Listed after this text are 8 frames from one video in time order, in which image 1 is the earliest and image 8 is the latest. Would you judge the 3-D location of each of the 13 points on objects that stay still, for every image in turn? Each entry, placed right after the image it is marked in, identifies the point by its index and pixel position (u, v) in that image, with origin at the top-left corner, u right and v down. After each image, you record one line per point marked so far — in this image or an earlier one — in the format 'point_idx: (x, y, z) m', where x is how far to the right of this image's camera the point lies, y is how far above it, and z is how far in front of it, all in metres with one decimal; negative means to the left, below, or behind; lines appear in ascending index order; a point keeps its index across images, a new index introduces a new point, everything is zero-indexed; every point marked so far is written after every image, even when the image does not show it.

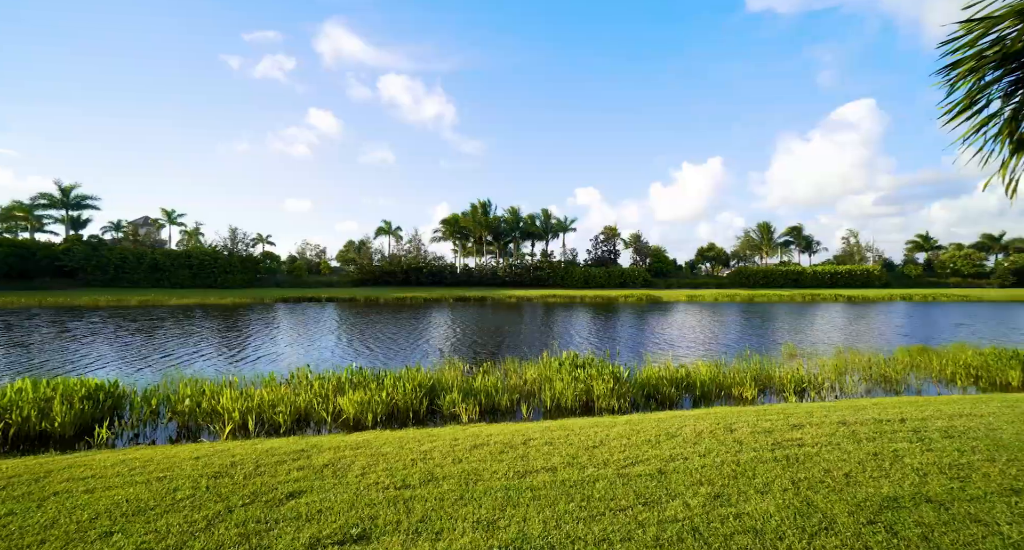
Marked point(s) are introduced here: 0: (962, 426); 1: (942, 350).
0: (+6.8, -2.3, +7.5) m
1: (+12.1, -2.1, +14.0) m
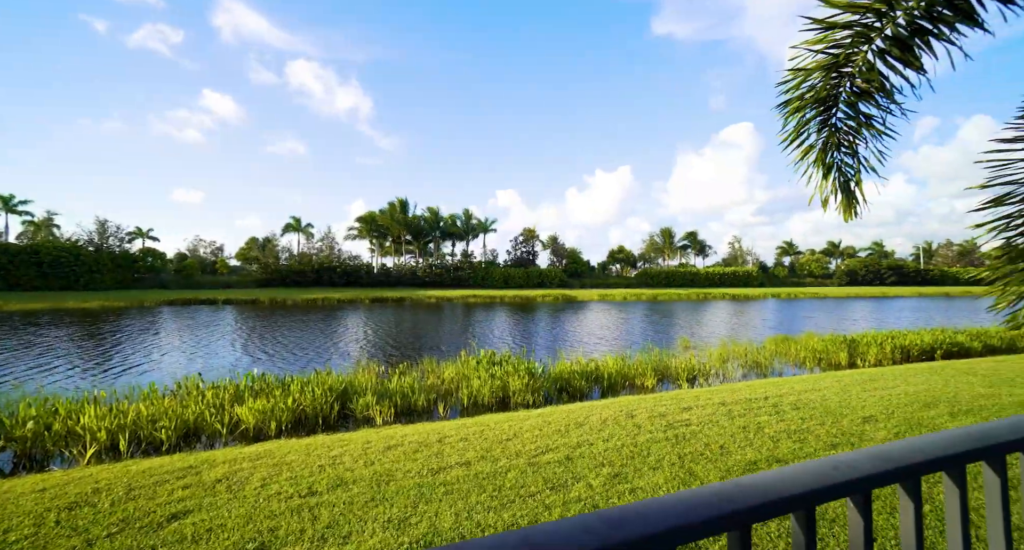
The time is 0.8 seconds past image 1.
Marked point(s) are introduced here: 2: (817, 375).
0: (+5.4, -2.3, +9.2) m
1: (+9.5, -2.1, +16.5) m
2: (+7.2, -2.3, +11.8) m
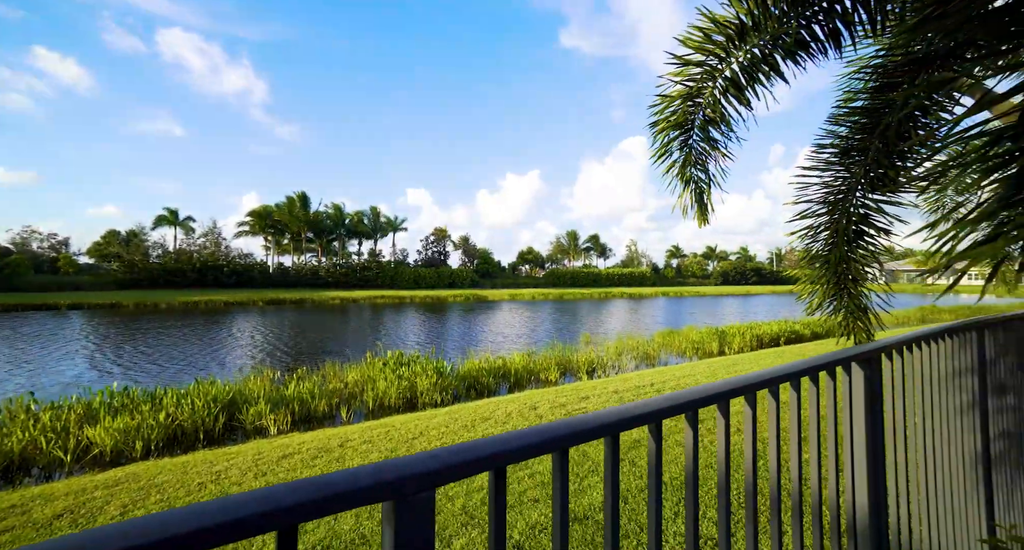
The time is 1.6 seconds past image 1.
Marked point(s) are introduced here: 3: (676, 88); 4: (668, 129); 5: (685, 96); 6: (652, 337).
0: (+3.5, -2.3, +10.4) m
1: (+6.3, -2.1, +18.3) m
2: (+4.8, -2.3, +13.3) m
3: (+1.3, +1.4, +3.7) m
4: (+1.2, +1.1, +3.7) m
5: (+1.3, +1.3, +3.6) m
6: (+5.5, -2.5, +19.7) m
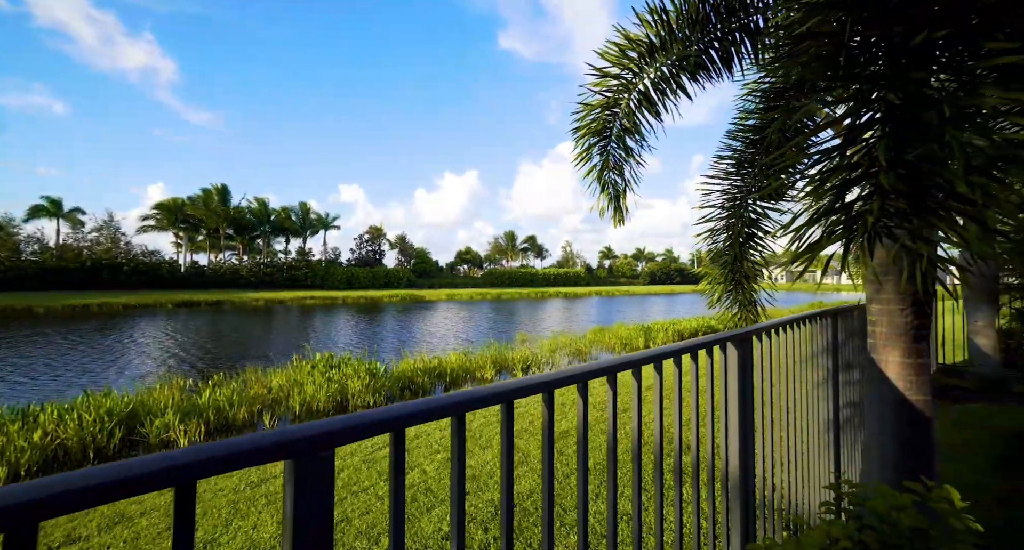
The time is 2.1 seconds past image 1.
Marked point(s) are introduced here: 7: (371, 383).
0: (+2.1, -2.2, +11.0) m
1: (+3.8, -2.1, +19.2) m
2: (+3.0, -2.3, +14.0) m
3: (+0.7, +1.4, +4.1) m
4: (+0.6, +1.1, +4.0) m
5: (+0.7, +1.4, +3.9) m
6: (+2.9, -2.4, +20.4) m
7: (-3.0, -2.2, +10.6) m
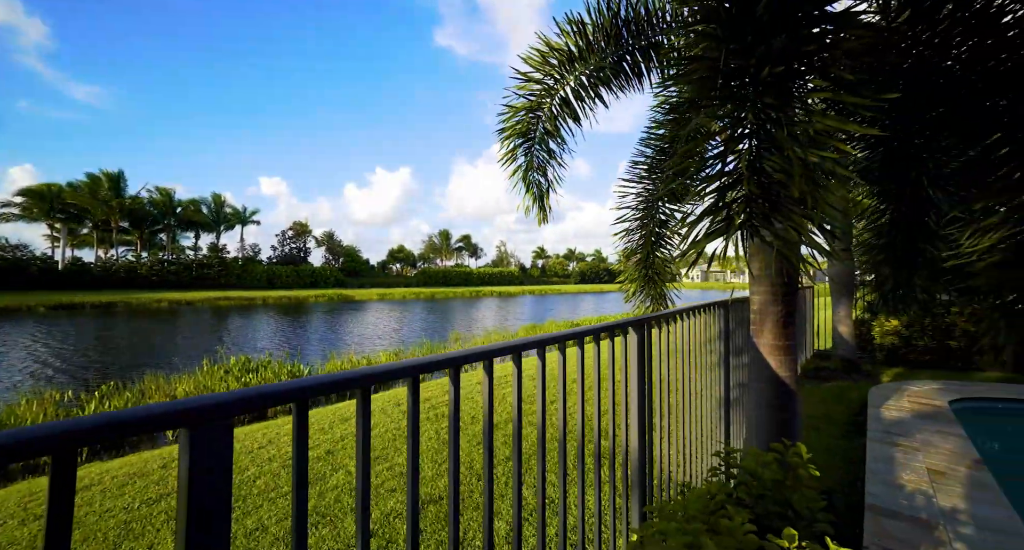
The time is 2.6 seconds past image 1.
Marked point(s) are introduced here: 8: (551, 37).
0: (+0.5, -2.2, +11.3) m
1: (+1.2, -2.0, +19.7) m
2: (+1.1, -2.3, +14.5) m
3: (+0.1, +1.5, +4.3) m
4: (0.0, +1.2, +4.3) m
5: (+0.1, +1.4, +4.1) m
6: (+0.1, -2.4, +20.8) m
7: (-4.5, -2.1, +10.3) m
8: (+0.3, +1.9, +4.1) m
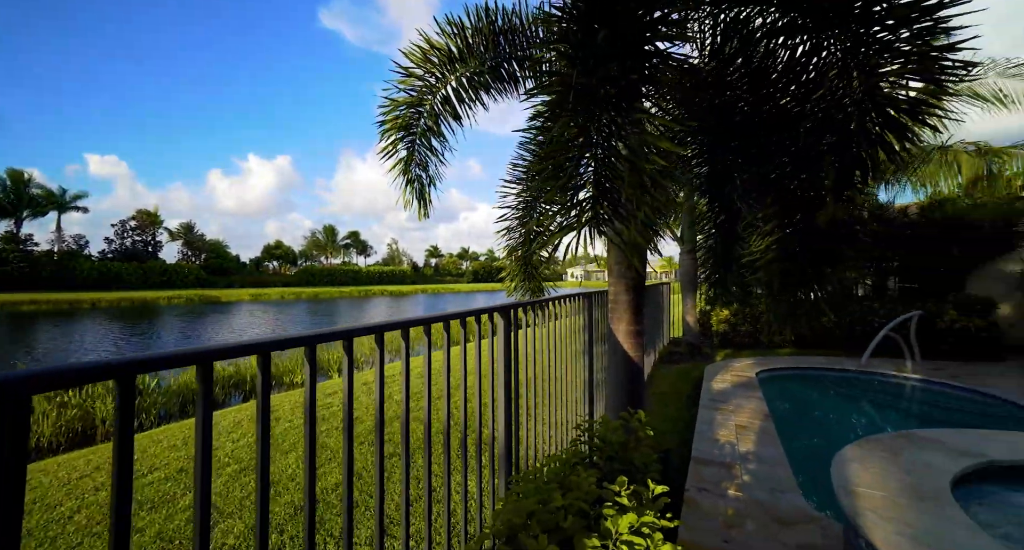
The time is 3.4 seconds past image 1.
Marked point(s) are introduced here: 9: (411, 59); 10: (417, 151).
0: (-2.0, -2.1, +11.4) m
1: (-3.1, -2.0, +19.7) m
2: (-2.1, -2.2, +14.5) m
3: (-0.9, +1.5, +4.4) m
4: (-1.0, +1.2, +4.3) m
5: (-0.8, +1.5, +4.2) m
6: (-4.4, -2.3, +20.5) m
7: (-6.7, -2.0, +9.2) m
8: (-0.6, +2.0, +4.2) m
9: (-0.8, +1.8, +4.2) m
10: (-0.8, +1.1, +4.5) m
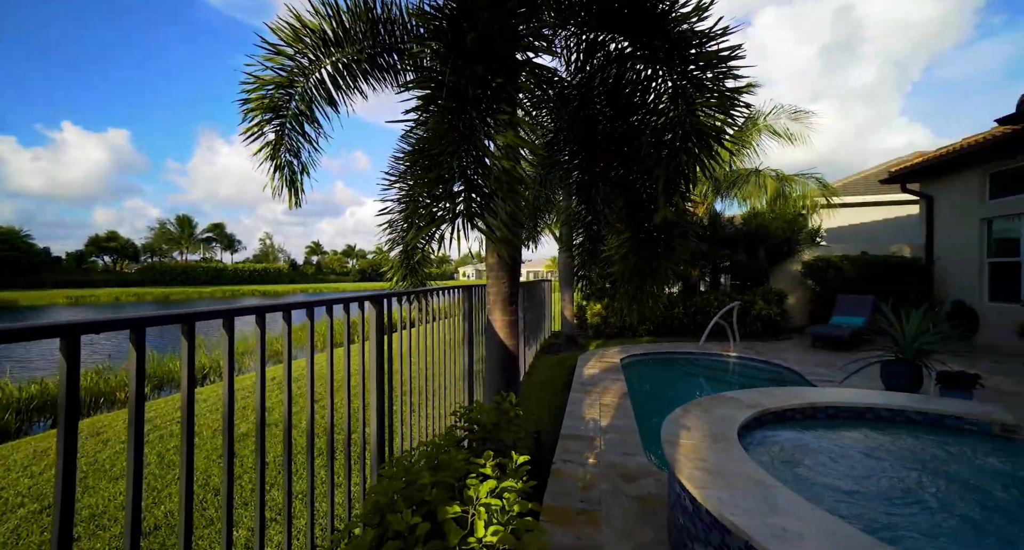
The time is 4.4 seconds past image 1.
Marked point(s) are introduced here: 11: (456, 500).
0: (-4.5, -2.1, +10.7) m
1: (-7.3, -1.9, +18.6) m
2: (-5.3, -2.2, +13.8) m
3: (-1.9, +1.6, +4.1) m
4: (-2.0, +1.3, +4.1) m
5: (-1.8, +1.5, +4.0) m
6: (-8.8, -2.2, +19.2) m
7: (-8.6, -1.9, +7.7) m
8: (-1.6, +2.0, +4.0) m
9: (-1.8, +1.9, +4.1) m
10: (-1.8, +1.1, +4.3) m
11: (-0.2, -0.7, +1.5) m
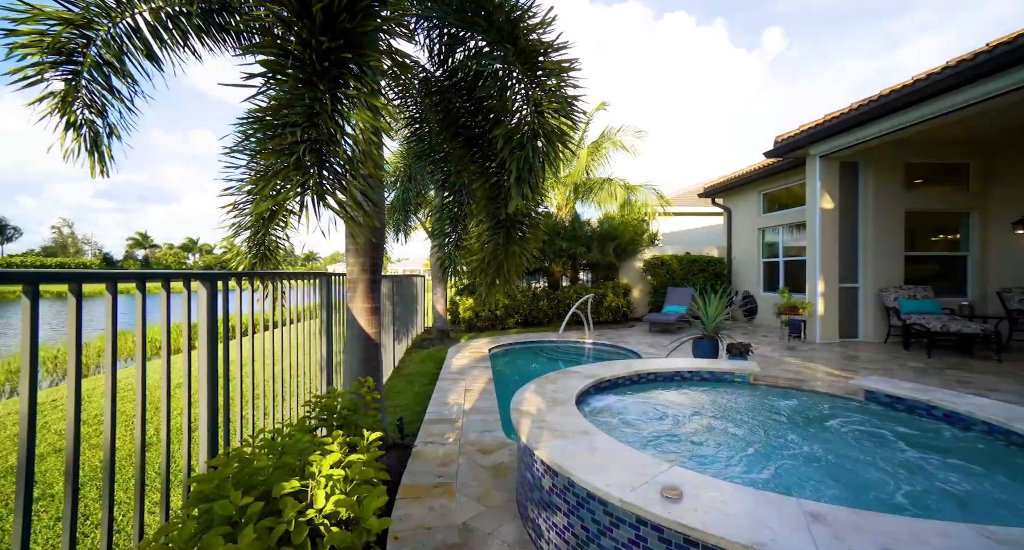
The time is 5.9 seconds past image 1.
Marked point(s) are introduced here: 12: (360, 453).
0: (-7.0, -1.9, +9.4) m
1: (-11.7, -1.7, +16.4) m
2: (-8.5, -2.0, +12.2) m
3: (-2.9, +1.7, +3.6) m
4: (-2.9, +1.4, +3.6) m
5: (-2.7, +1.6, +3.5) m
6: (-13.2, -2.0, +16.6) m
7: (-10.3, -1.7, +5.5) m
8: (-2.5, +2.1, +3.6) m
9: (-2.7, +1.9, +3.6) m
10: (-2.9, +1.2, +3.8) m
11: (-0.6, -0.6, +1.4) m
12: (-0.5, -0.6, +1.6) m
